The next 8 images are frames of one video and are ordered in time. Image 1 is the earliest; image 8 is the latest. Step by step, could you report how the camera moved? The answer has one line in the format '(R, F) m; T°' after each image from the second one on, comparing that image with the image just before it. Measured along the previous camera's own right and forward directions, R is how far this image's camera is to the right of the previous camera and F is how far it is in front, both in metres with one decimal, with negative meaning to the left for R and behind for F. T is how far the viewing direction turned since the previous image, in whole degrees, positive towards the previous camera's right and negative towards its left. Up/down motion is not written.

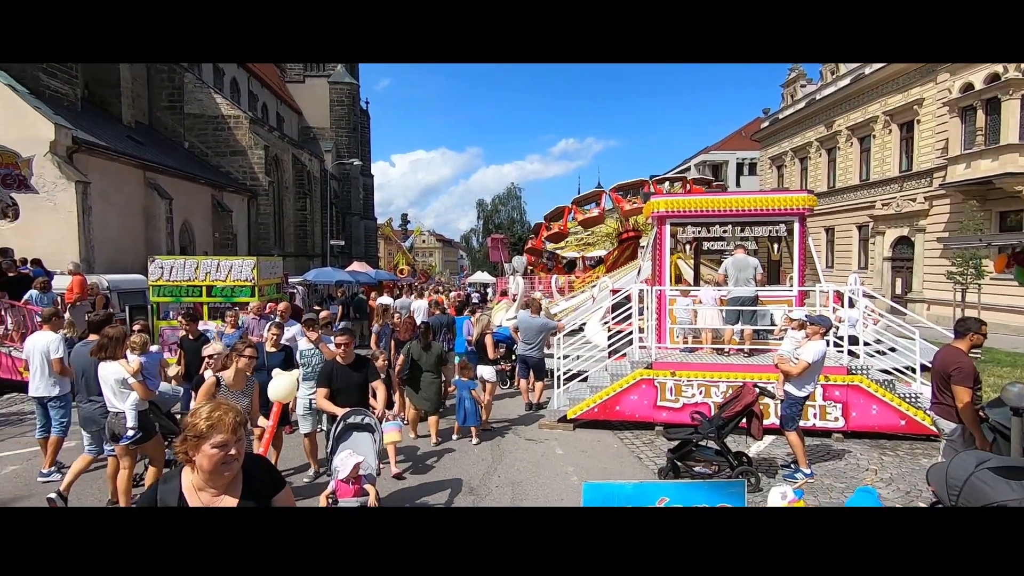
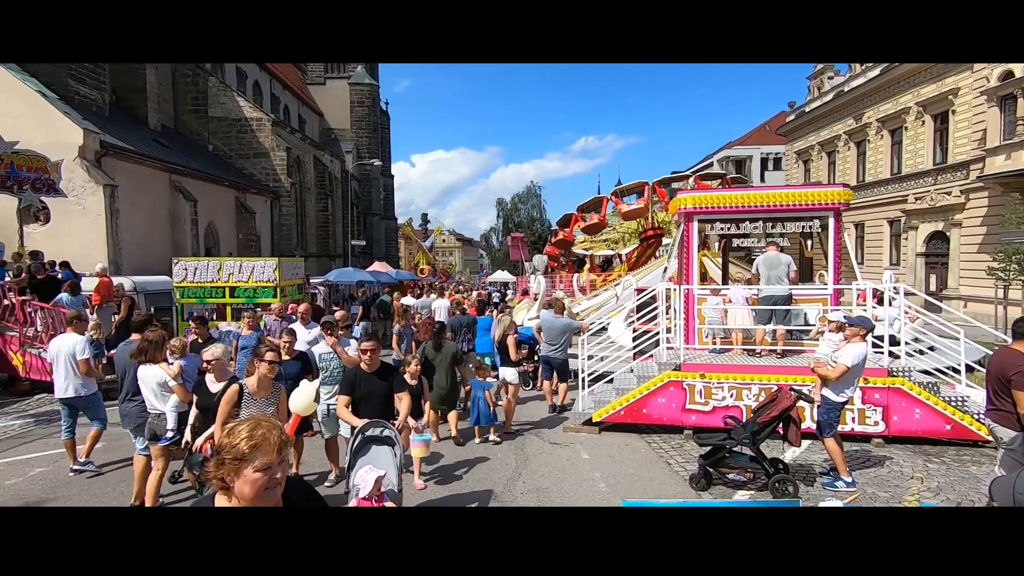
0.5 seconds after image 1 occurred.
(0.0, +0.2) m; -2°
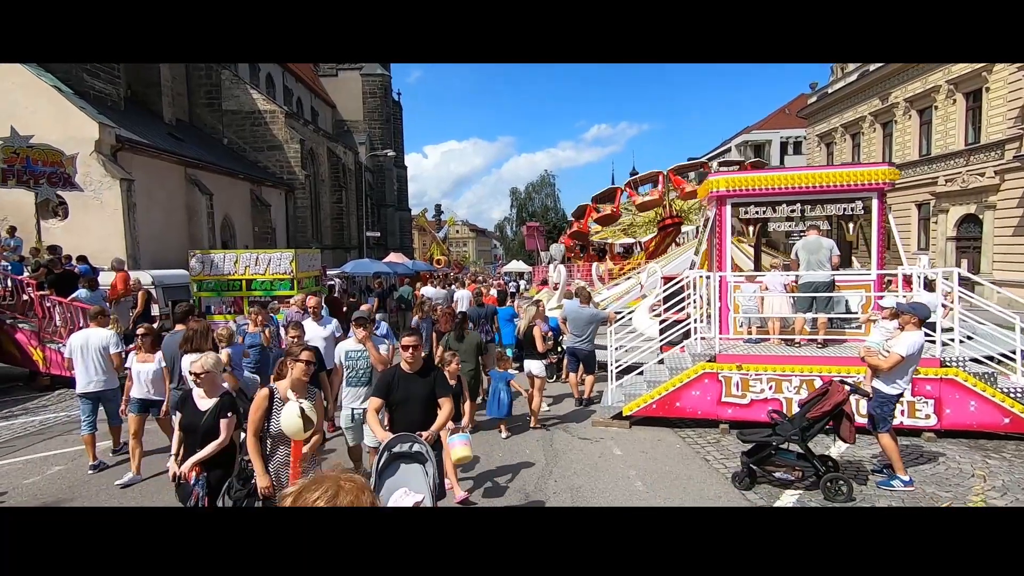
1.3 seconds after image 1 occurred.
(-0.1, +0.3) m; -1°
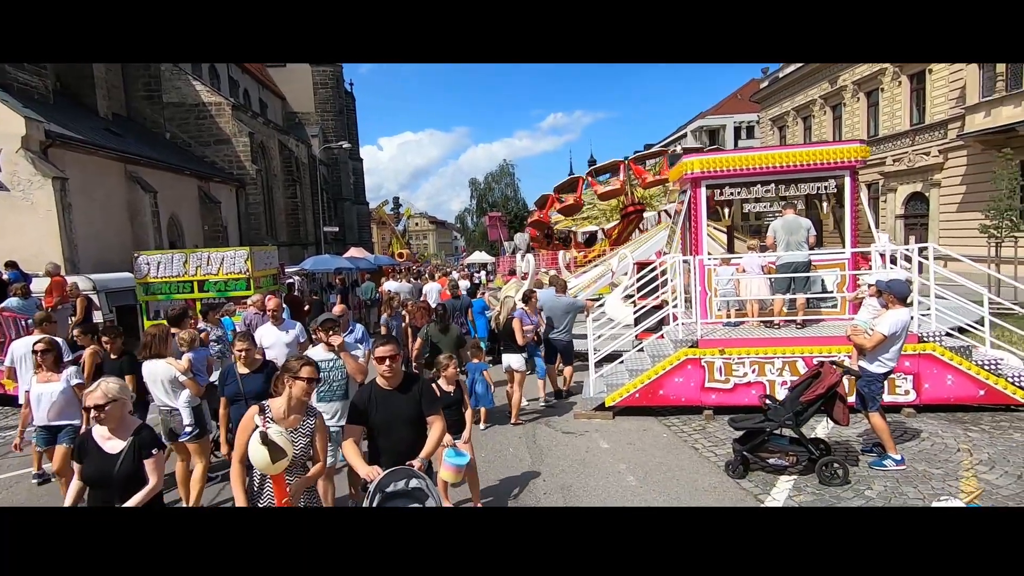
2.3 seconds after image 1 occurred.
(-0.2, +0.3) m; +4°
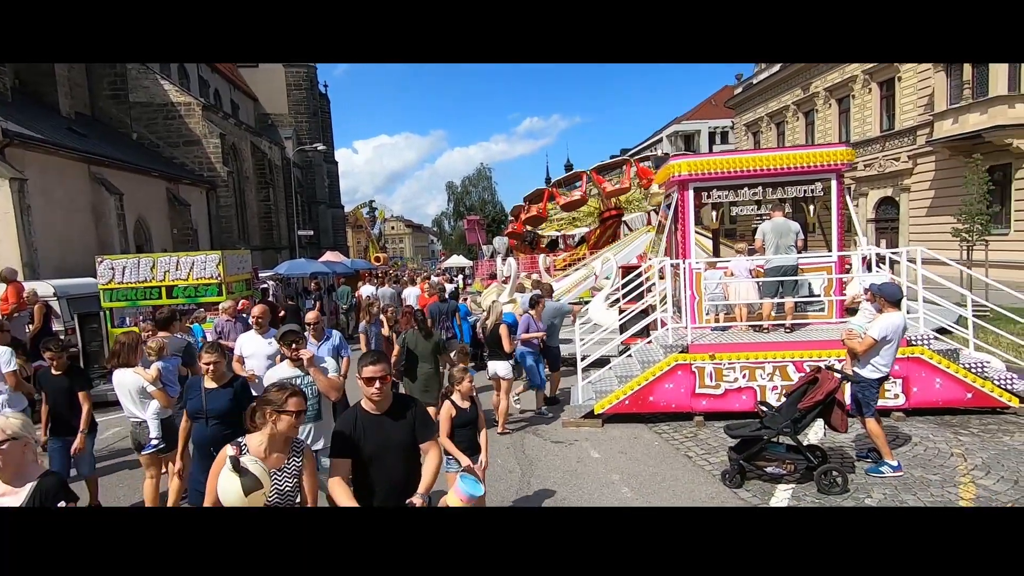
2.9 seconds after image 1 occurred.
(-0.1, +0.2) m; +2°
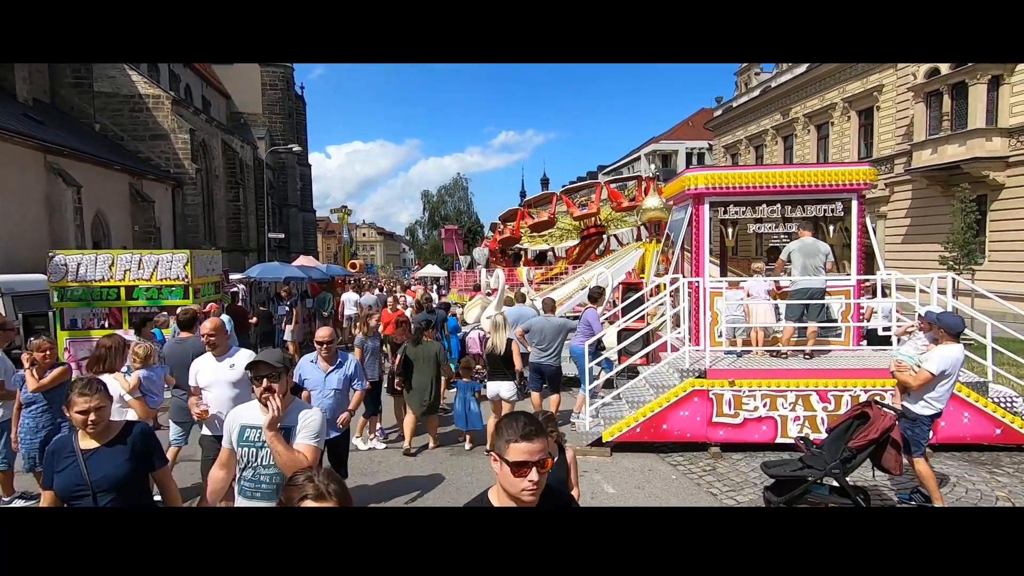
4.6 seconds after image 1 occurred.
(-0.4, +0.6) m; +3°
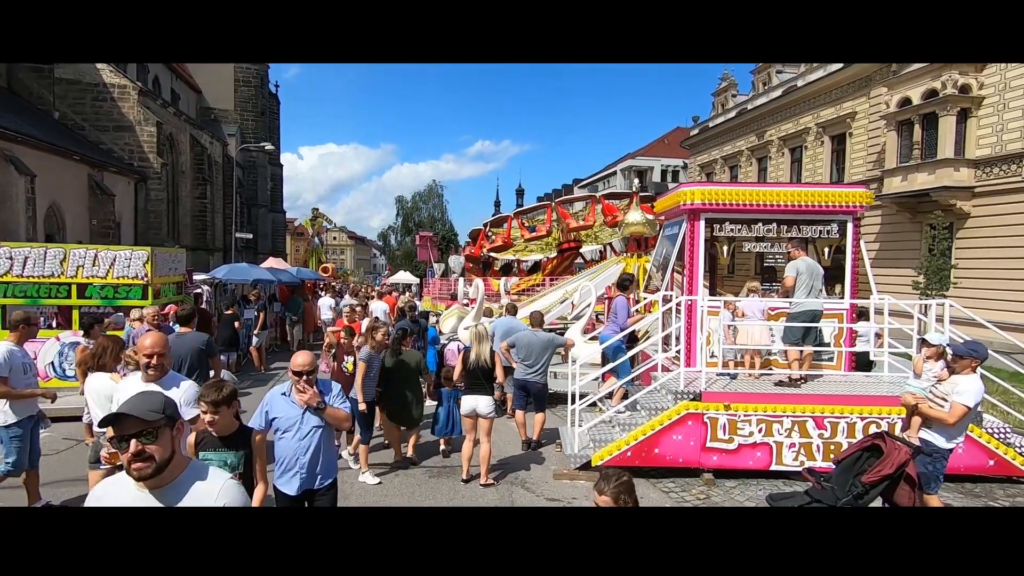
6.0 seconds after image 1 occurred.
(-0.2, +0.3) m; +3°
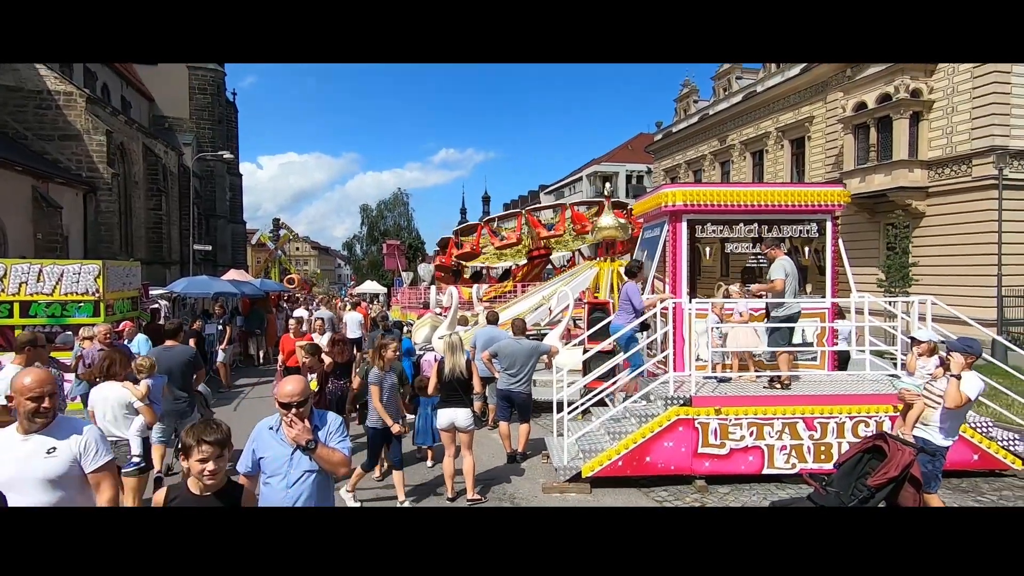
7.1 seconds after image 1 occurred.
(-0.2, +0.2) m; +3°
